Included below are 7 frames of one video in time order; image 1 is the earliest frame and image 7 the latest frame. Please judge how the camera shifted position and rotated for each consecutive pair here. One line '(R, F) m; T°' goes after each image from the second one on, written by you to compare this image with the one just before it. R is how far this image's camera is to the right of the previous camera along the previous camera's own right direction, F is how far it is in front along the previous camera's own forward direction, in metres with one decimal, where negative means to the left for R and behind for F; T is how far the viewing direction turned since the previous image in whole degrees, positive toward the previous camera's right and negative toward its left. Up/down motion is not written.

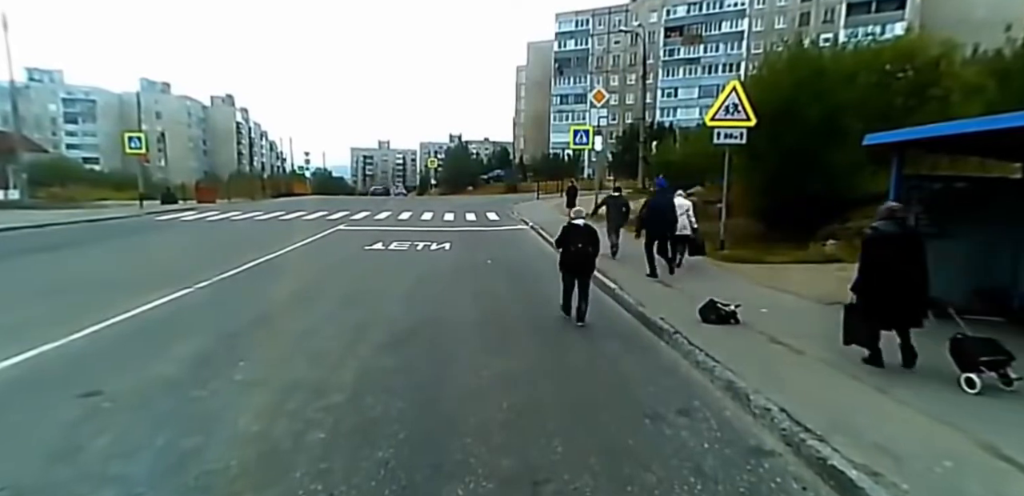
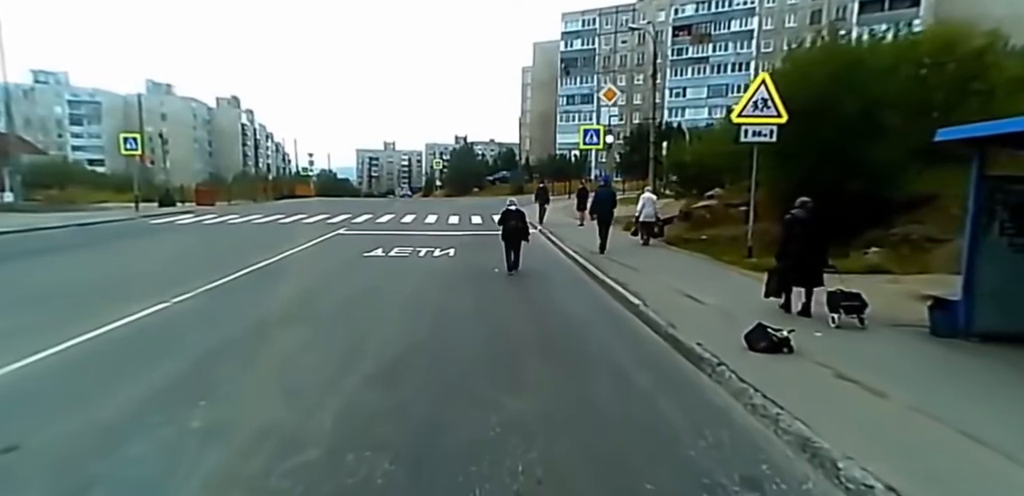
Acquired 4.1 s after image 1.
(-0.1, +0.9) m; -1°
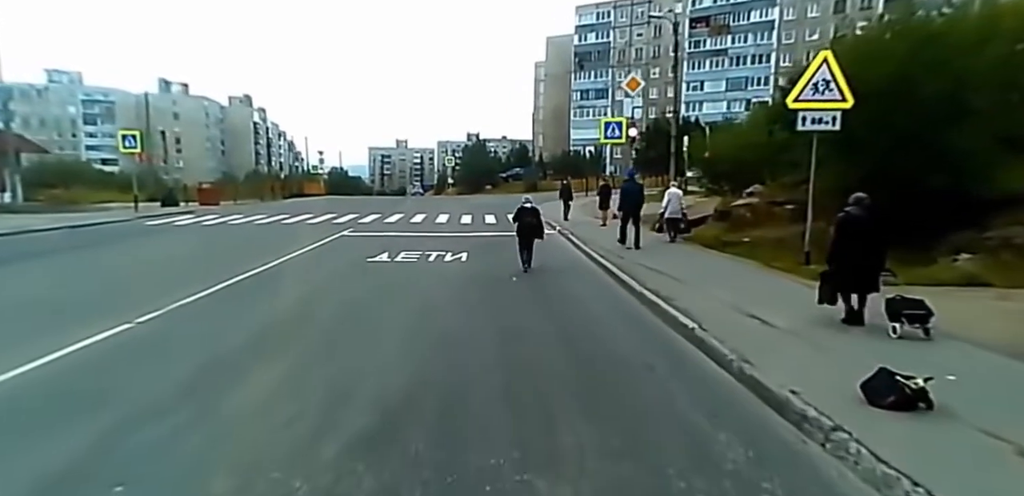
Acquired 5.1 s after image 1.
(-0.1, +1.3) m; -1°
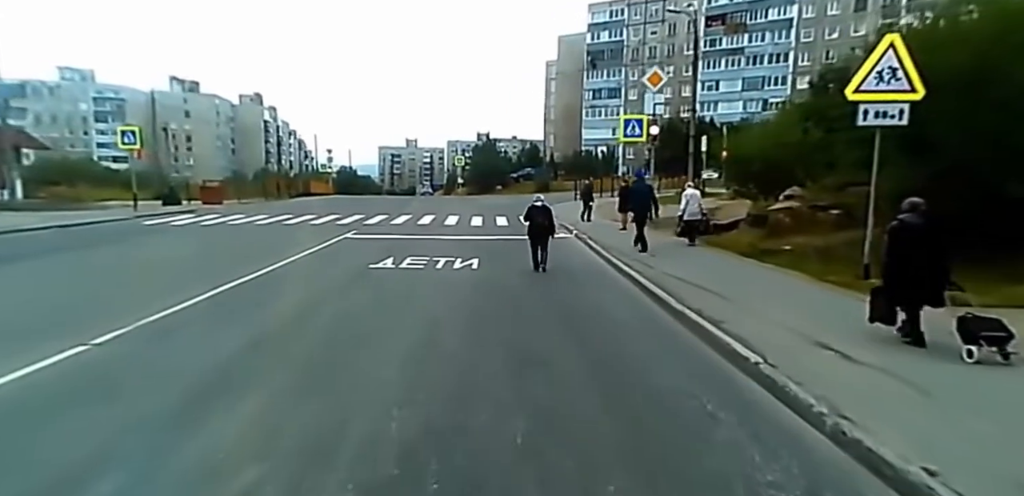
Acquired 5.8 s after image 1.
(-0.1, +1.1) m; -1°
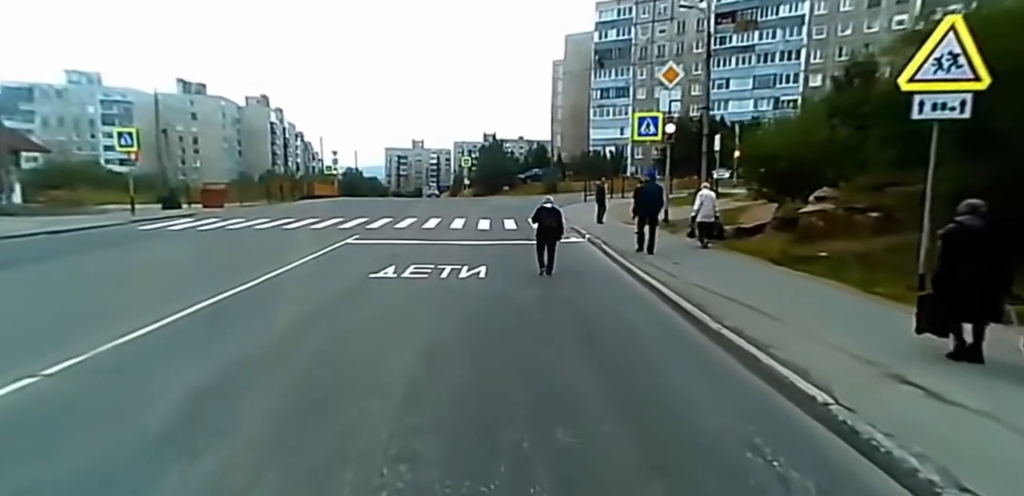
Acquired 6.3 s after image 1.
(-0.1, +0.8) m; -1°
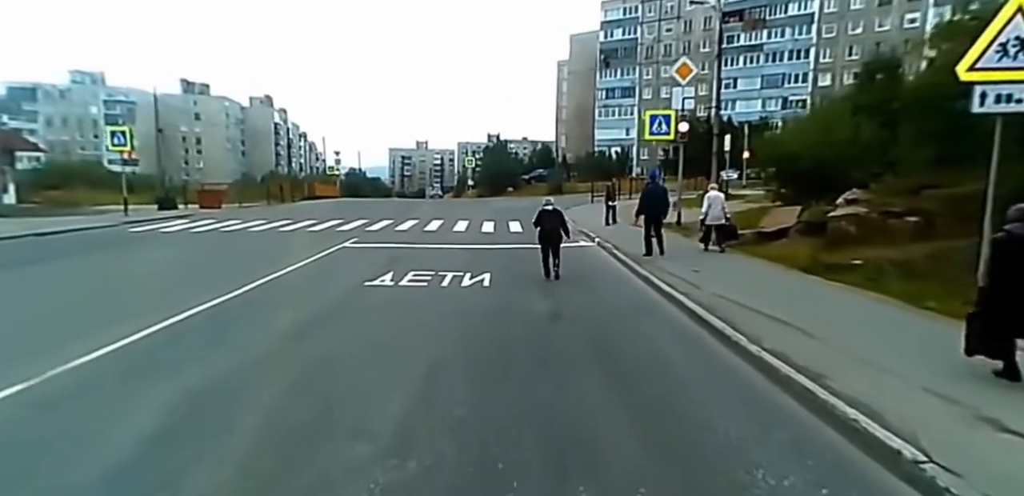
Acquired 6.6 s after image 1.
(0.0, +0.8) m; 0°
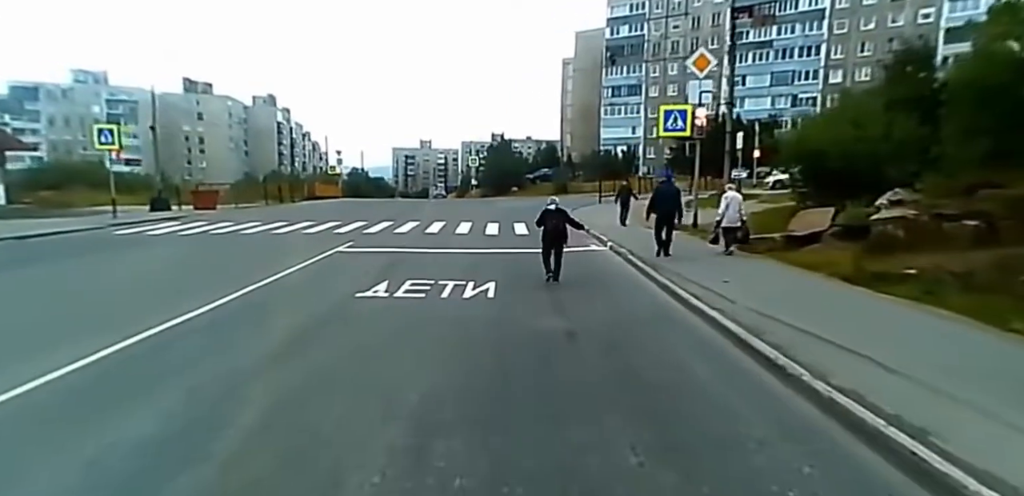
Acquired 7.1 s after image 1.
(-0.1, +1.0) m; 0°
